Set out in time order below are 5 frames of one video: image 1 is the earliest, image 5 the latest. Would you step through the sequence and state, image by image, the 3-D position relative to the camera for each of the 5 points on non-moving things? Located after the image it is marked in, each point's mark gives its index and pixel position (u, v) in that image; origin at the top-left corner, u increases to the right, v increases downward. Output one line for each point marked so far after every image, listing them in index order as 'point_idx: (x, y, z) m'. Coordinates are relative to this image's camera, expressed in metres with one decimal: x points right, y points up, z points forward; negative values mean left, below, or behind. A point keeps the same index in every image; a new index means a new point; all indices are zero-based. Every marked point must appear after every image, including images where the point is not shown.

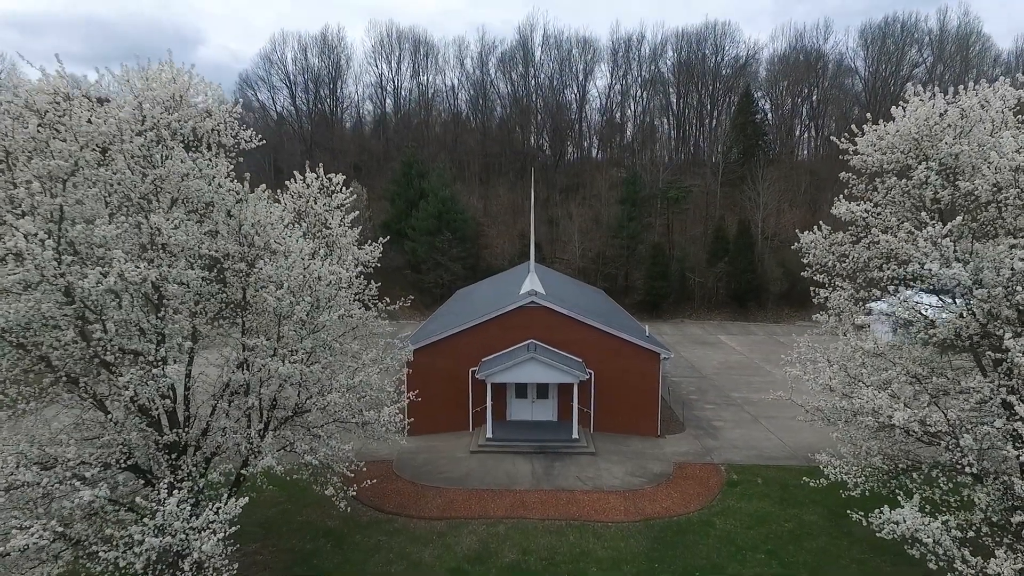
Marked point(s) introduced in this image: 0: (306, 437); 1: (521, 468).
0: (-4.1, -3.0, +10.8) m
1: (+0.2, -4.8, +14.2) m
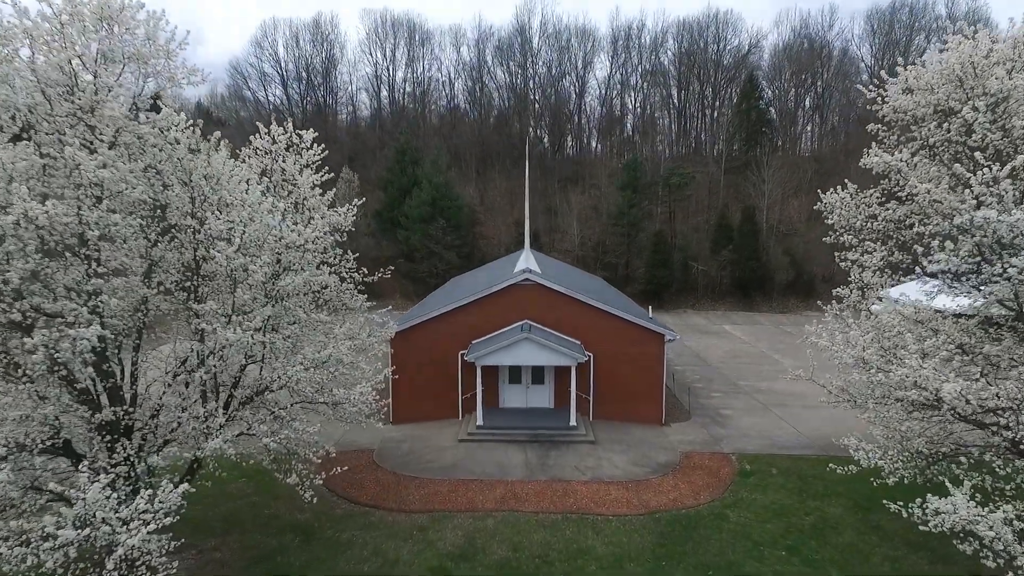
0: (-4.3, -2.3, +9.6) m
1: (0.0, -4.1, +13.0) m
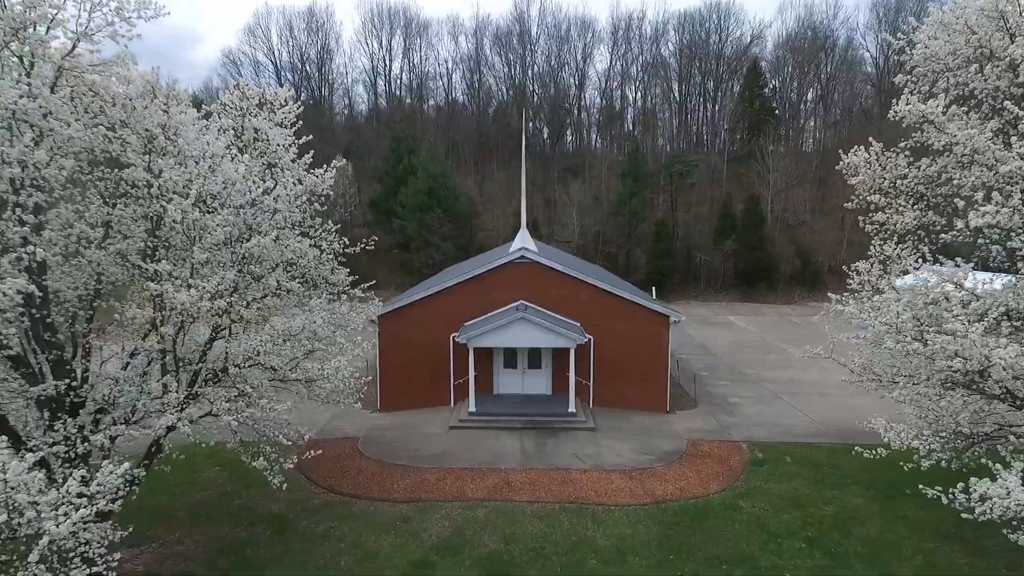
0: (-4.4, -1.7, +8.7) m
1: (-0.1, -3.5, +12.1) m
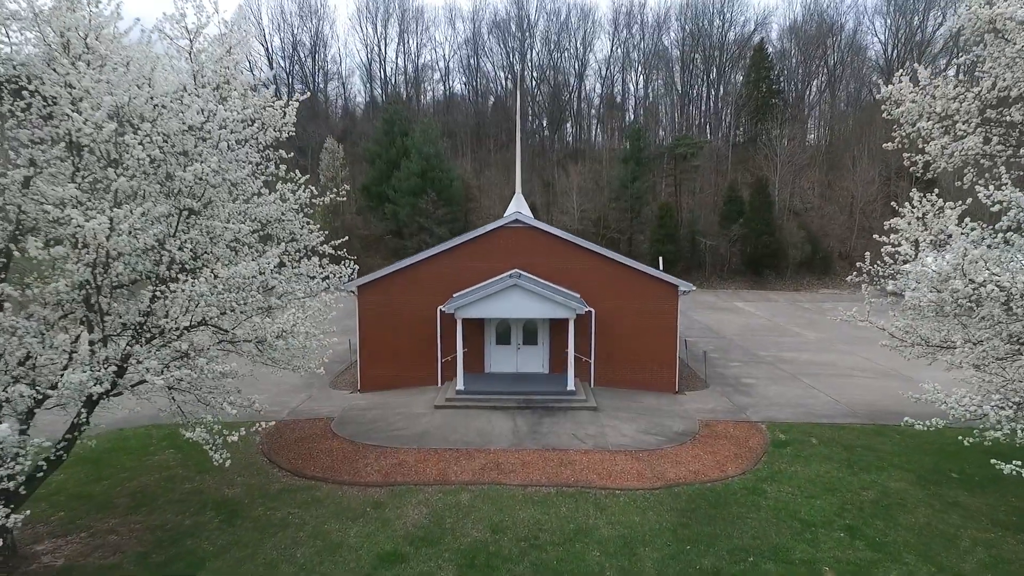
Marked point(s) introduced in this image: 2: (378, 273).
0: (-4.6, -1.0, +7.4) m
1: (-0.3, -2.8, +10.8) m
2: (-3.2, +0.4, +12.7) m
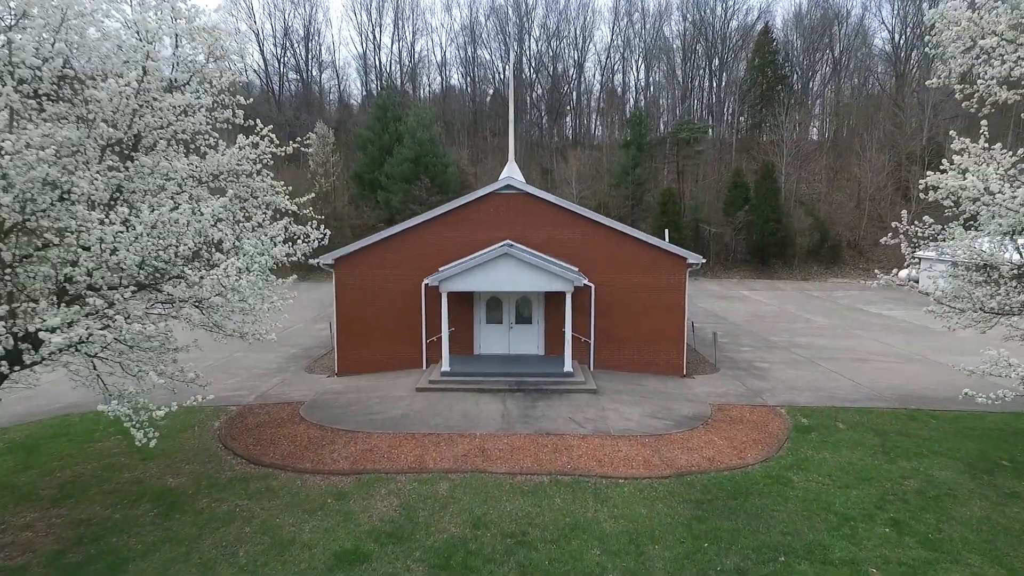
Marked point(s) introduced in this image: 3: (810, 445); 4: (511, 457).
0: (-4.8, -0.4, +6.2) m
1: (-0.5, -2.2, +9.6) m
2: (-3.3, +1.0, +11.6) m
3: (+4.7, -2.5, +8.6) m
4: (0.0, -2.5, +7.9) m
